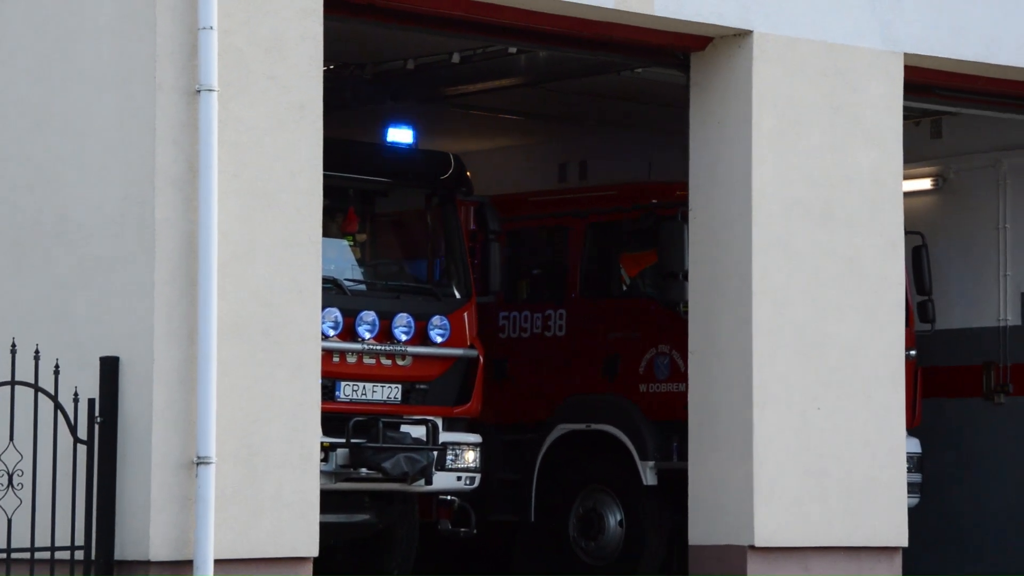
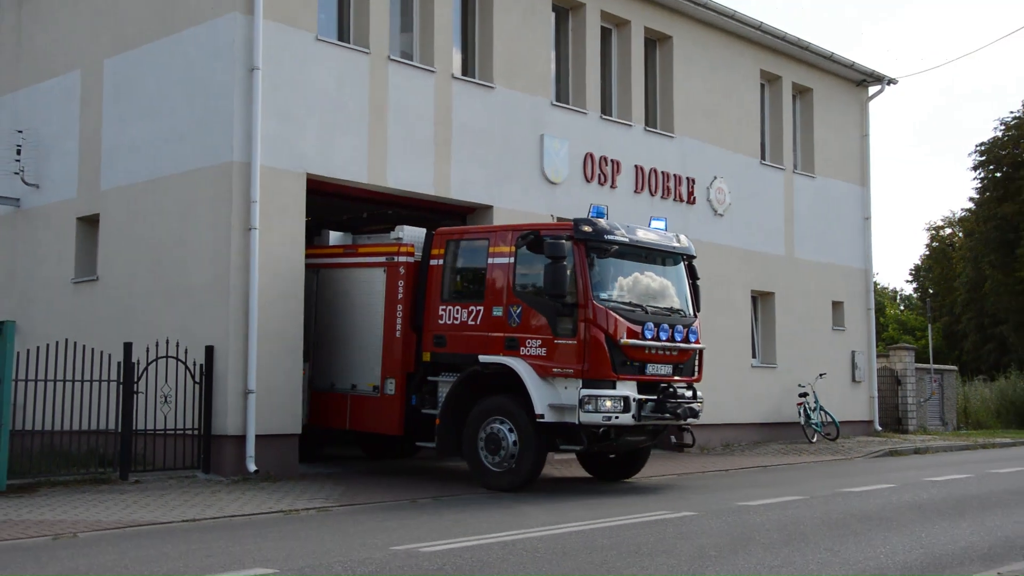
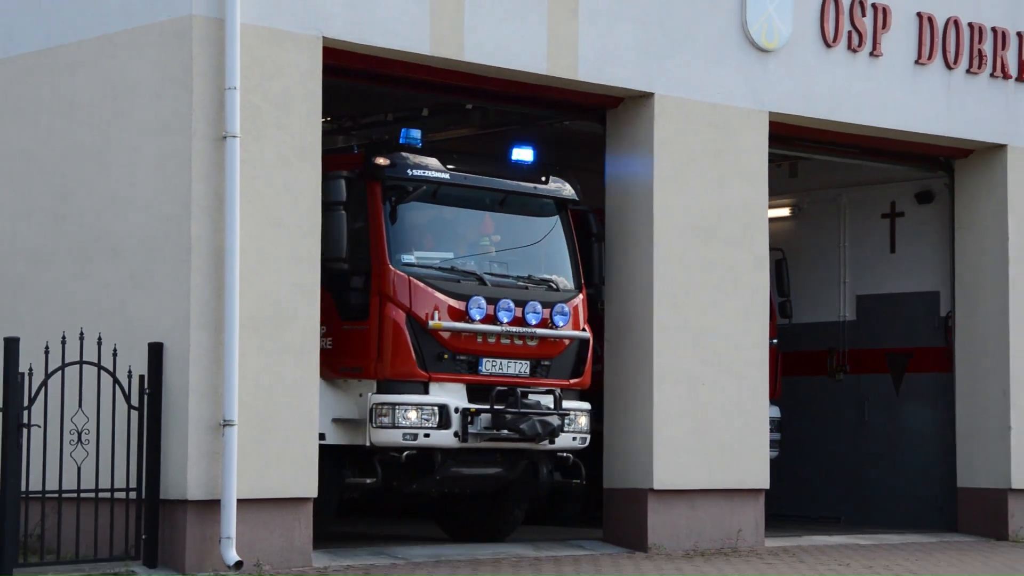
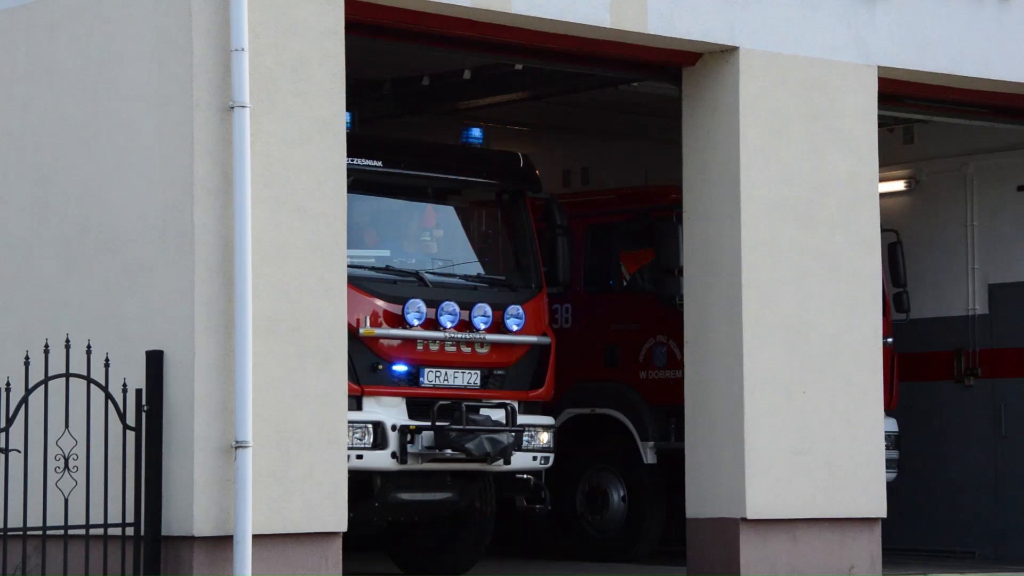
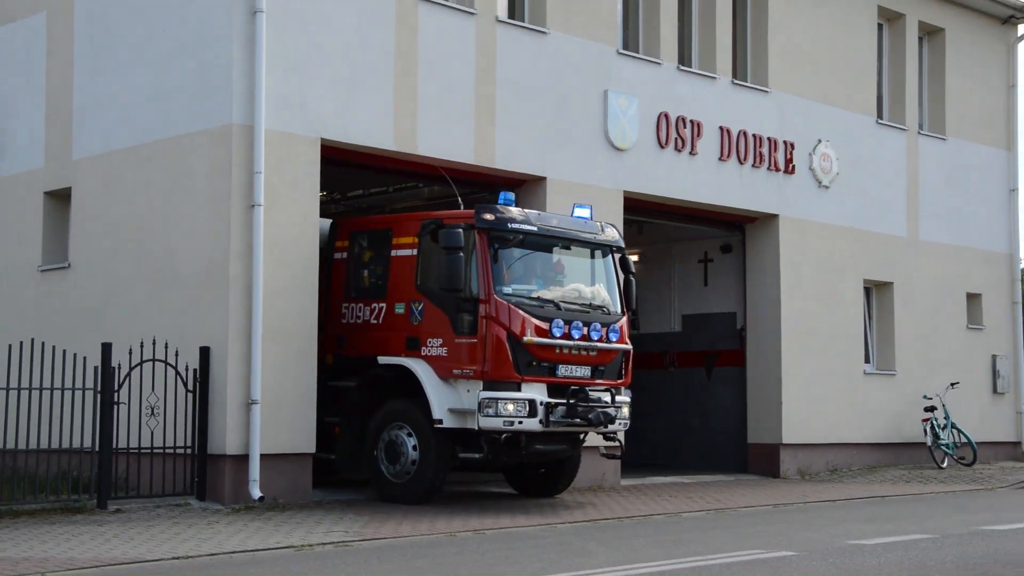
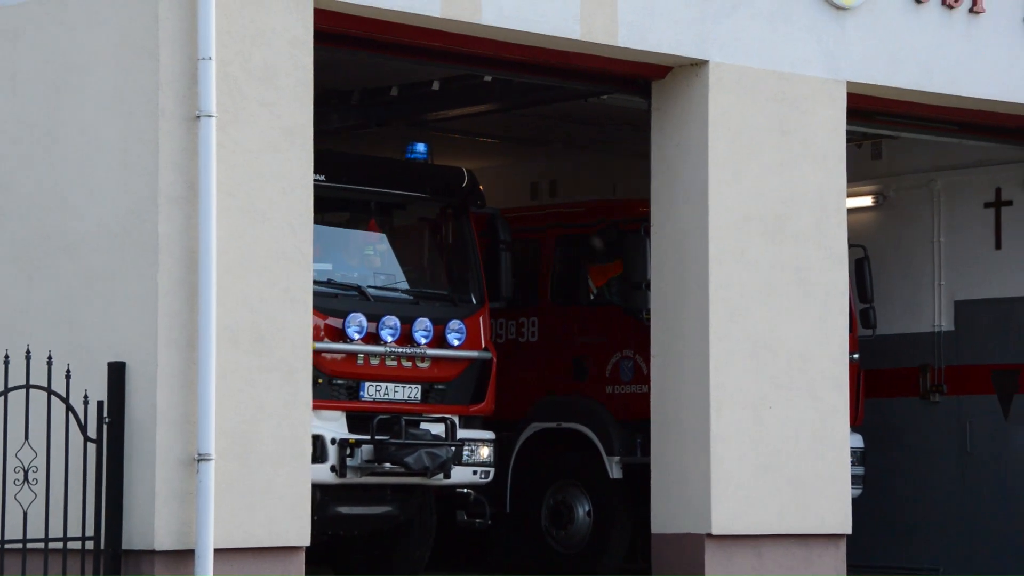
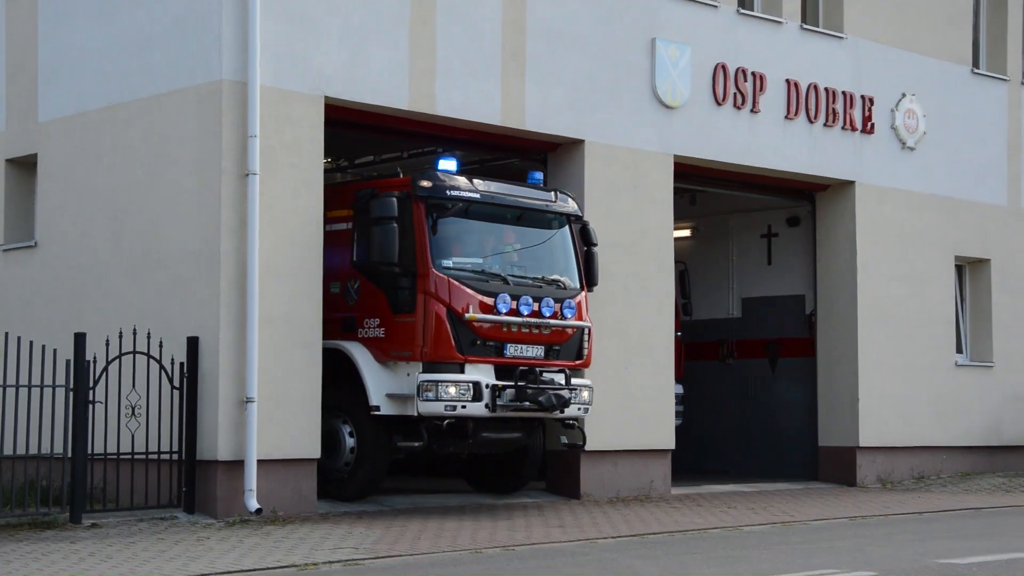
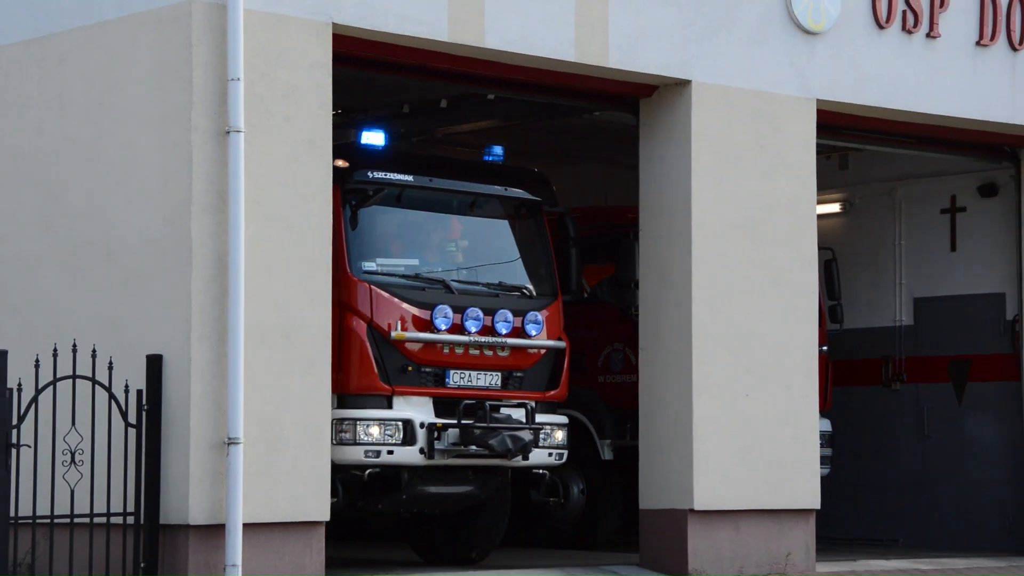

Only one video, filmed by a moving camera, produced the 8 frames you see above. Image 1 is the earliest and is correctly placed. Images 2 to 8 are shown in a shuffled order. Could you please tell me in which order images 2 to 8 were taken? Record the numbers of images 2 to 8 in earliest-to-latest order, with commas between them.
6, 4, 8, 3, 7, 5, 2
